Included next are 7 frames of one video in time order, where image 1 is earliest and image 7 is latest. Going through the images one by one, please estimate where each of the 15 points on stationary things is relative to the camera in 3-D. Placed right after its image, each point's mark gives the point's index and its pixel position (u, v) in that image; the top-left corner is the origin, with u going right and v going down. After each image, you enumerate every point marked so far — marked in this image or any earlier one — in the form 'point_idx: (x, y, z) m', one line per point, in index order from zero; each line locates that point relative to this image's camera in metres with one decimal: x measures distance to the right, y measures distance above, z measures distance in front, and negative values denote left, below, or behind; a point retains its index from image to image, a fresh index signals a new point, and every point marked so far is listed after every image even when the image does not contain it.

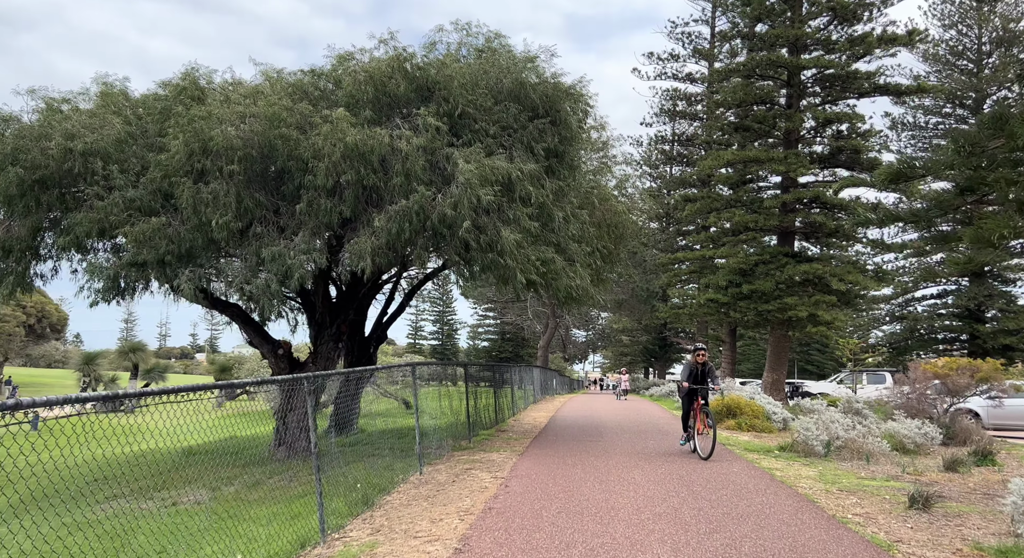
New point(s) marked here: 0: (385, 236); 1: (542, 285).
0: (-1.7, +0.6, +10.8) m
1: (+0.5, -0.1, +13.3) m
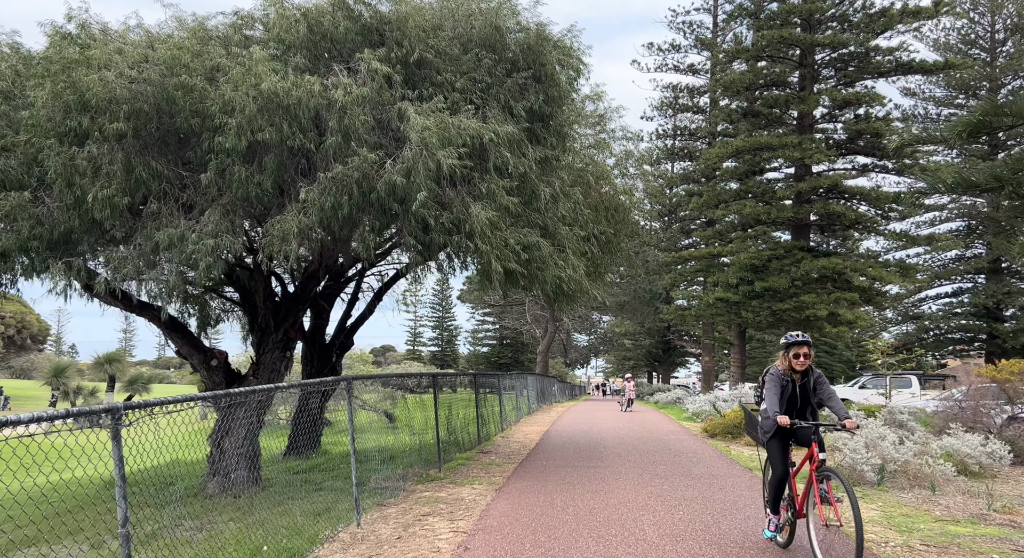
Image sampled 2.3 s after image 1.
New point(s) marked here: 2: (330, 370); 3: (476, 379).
0: (-2.0, +0.7, +8.4) m
1: (+0.2, 0.0, +10.8) m
2: (-3.5, -1.8, +15.5) m
3: (-0.7, -1.9, +15.2) m
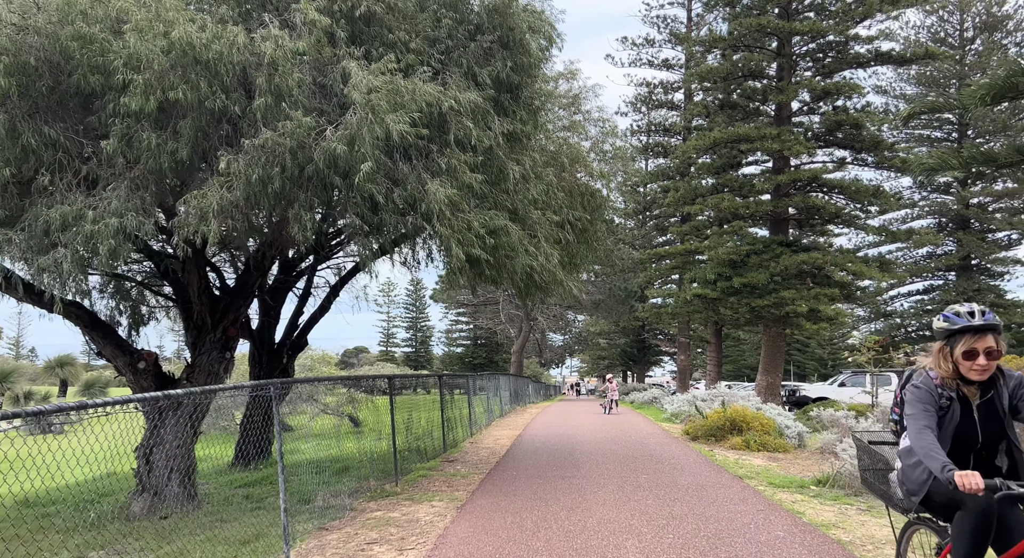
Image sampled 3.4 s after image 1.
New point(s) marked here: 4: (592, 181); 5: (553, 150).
0: (-2.4, +0.8, +7.1) m
1: (-0.3, +0.2, +9.6) m
2: (-4.1, -1.7, +14.2) m
3: (-1.2, -1.8, +14.0) m
4: (+1.3, +1.6, +13.3) m
5: (+0.6, +2.0, +12.5) m
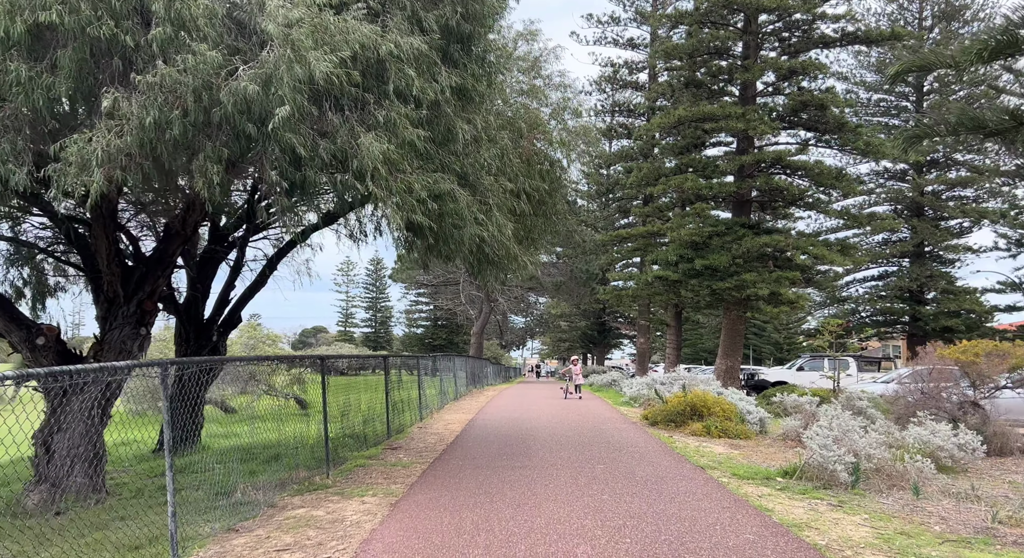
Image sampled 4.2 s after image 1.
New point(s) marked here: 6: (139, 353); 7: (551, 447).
0: (-2.8, +1.1, +6.1) m
1: (-0.8, +0.5, +8.7) m
2: (-4.9, -1.2, +13.1) m
3: (-2.1, -1.3, +13.0) m
4: (+0.6, +2.0, +12.4) m
5: (-0.1, +2.4, +11.6) m
6: (-4.9, -1.0, +10.5) m
7: (+0.6, -2.3, +11.1) m
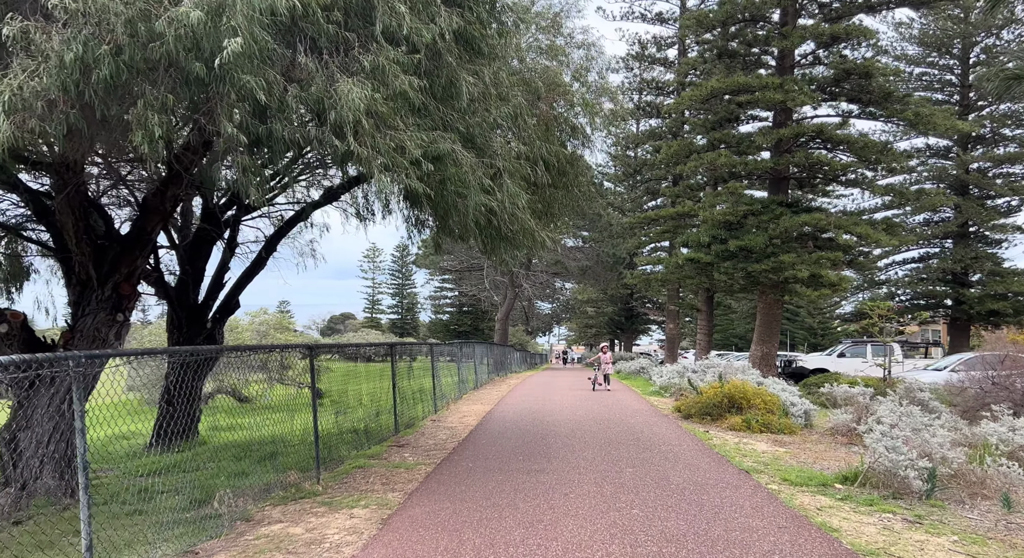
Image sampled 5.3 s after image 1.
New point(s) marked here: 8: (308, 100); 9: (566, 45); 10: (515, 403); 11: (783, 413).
0: (-2.8, +1.3, +5.0) m
1: (-0.7, +0.7, +7.5) m
2: (-4.7, -0.9, +12.1) m
3: (-1.8, -1.0, +11.9) m
4: (+0.8, +2.3, +11.1) m
5: (+0.1, +2.6, +10.3) m
6: (-4.7, -0.7, +9.4) m
7: (+0.8, -2.1, +10.0) m
8: (-1.5, +1.3, +6.1) m
9: (+0.8, +3.5, +12.0) m
10: (0.0, -2.5, +16.0) m
11: (+4.4, -2.2, +13.0) m
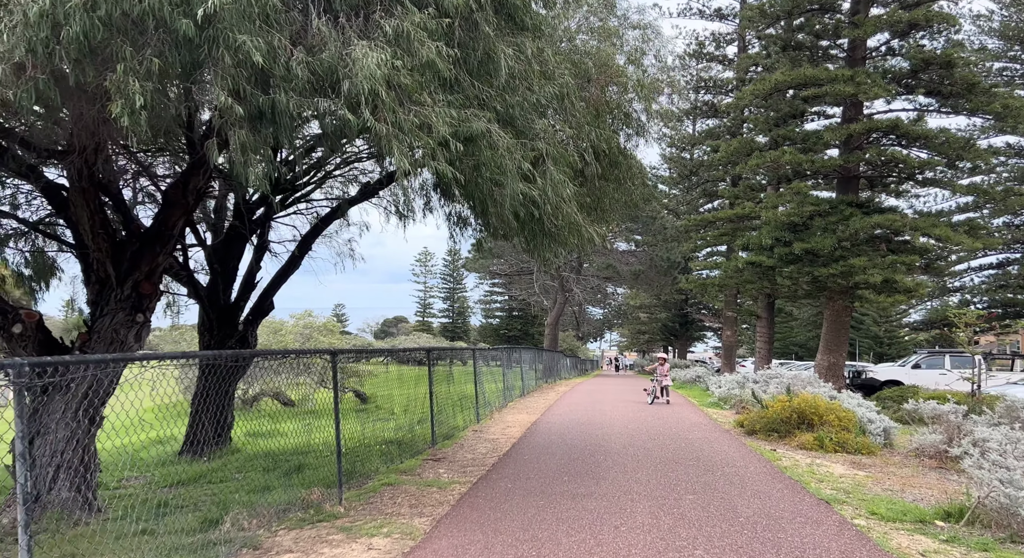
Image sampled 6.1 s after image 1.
0: (-2.6, +1.3, +4.2) m
1: (-0.3, +0.7, +6.6) m
2: (-4.0, -0.9, +11.5) m
3: (-1.1, -1.0, +11.1) m
4: (+1.5, +2.3, +10.1) m
5: (+0.7, +2.6, +9.4) m
6: (-4.2, -0.7, +8.8) m
7: (+1.3, -2.1, +9.0) m
8: (-1.2, +1.4, +5.2) m
9: (+1.5, +3.5, +11.1) m
10: (+1.0, -2.6, +15.1) m
11: (+5.1, -2.2, +11.8) m
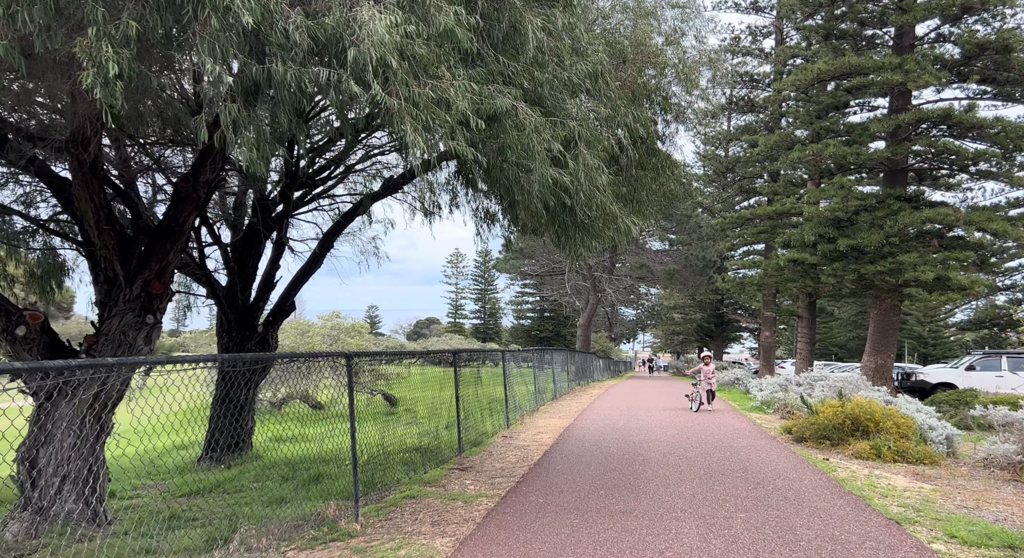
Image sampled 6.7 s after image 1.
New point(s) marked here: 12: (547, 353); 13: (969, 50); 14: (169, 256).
0: (-2.5, +1.3, +3.7) m
1: (-0.1, +0.7, +6.0) m
2: (-3.5, -0.9, +11.0) m
3: (-0.7, -1.0, +10.5) m
4: (+1.8, +2.3, +9.4) m
5: (+1.0, +2.7, +8.7) m
6: (-3.8, -0.7, +8.3) m
7: (+1.6, -2.0, +8.2) m
8: (-1.1, +1.4, +4.6) m
9: (+1.9, +3.5, +10.3) m
10: (+1.5, -2.5, +14.3) m
11: (+5.6, -2.2, +10.9) m
12: (+0.9, -1.8, +19.4) m
13: (+11.3, +5.8, +19.9) m
14: (-3.5, +0.3, +8.2) m
